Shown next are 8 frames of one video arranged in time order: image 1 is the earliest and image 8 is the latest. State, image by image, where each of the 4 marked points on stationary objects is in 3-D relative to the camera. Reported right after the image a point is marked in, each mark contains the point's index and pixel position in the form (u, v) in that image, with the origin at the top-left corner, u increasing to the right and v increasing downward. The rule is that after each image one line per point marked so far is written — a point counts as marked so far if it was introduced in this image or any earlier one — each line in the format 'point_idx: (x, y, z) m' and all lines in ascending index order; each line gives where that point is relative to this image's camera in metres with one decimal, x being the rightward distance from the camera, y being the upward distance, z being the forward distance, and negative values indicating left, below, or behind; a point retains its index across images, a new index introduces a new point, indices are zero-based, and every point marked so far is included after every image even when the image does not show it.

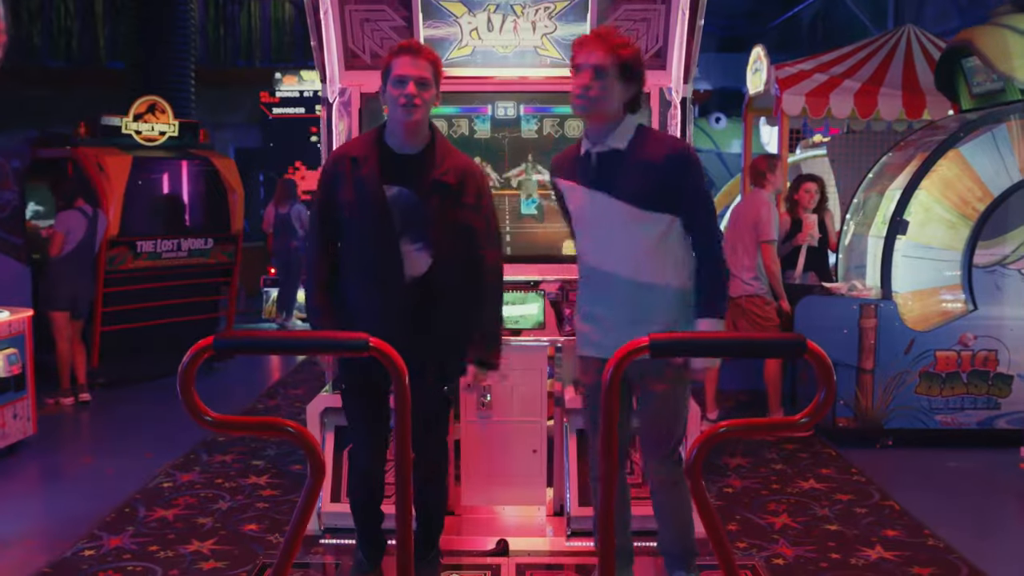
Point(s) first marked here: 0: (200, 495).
0: (-1.2, -0.8, +4.2) m
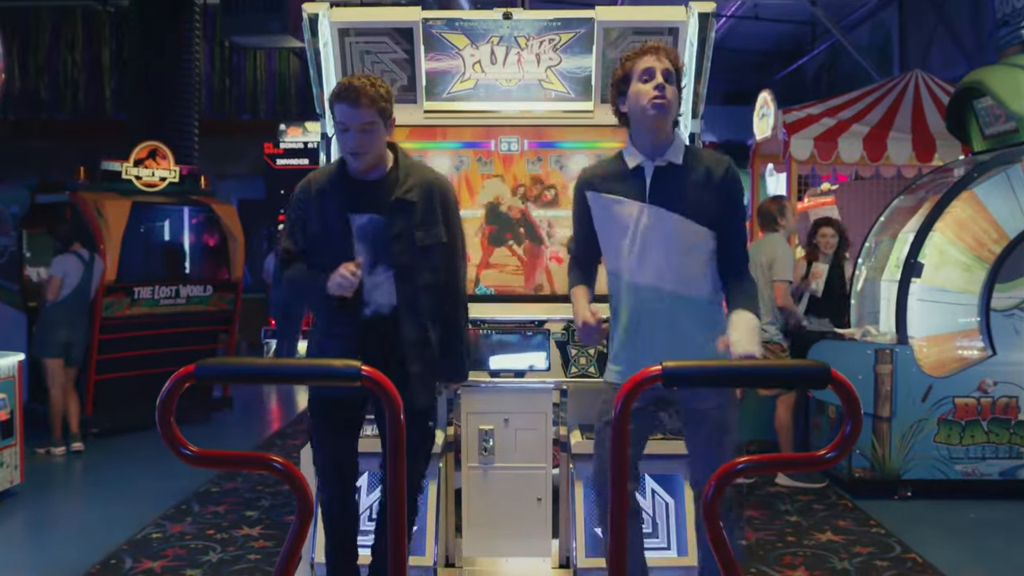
0: (-1.2, -1.0, +4.1) m
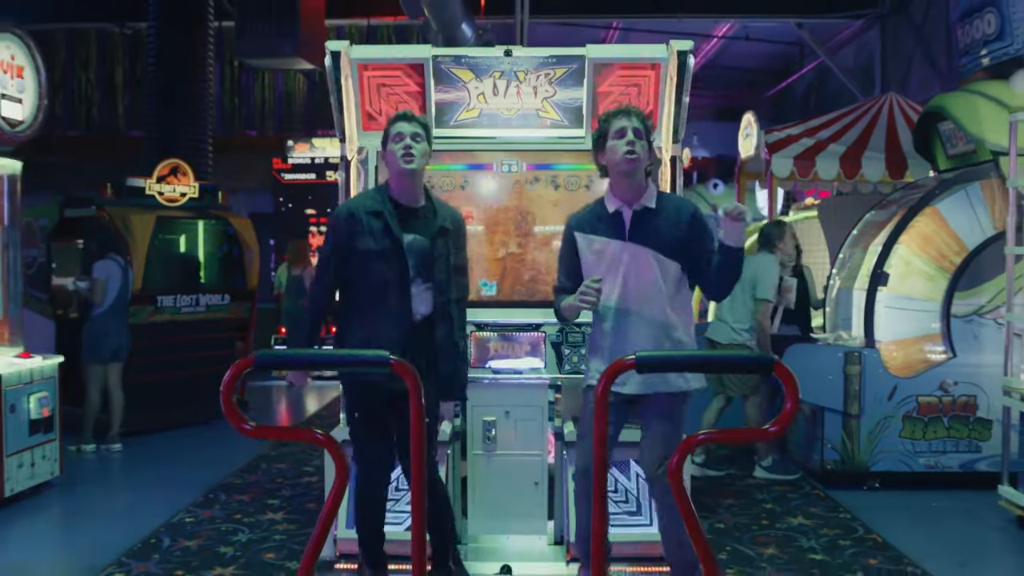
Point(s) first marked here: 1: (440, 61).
0: (-1.2, -1.0, +4.5) m
1: (-0.3, +0.8, +3.8) m
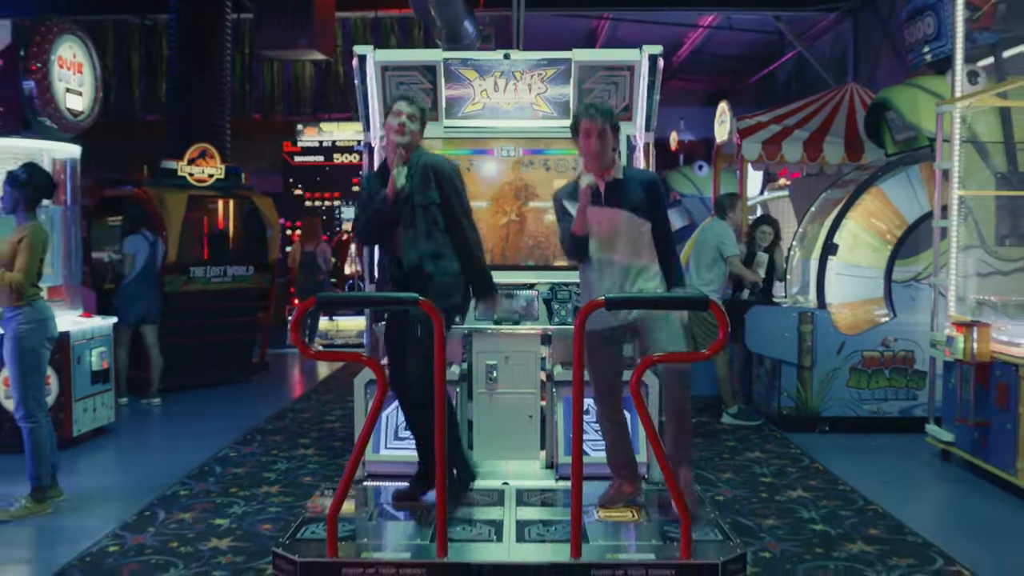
0: (-1.2, -0.8, +5.2) m
1: (-0.3, +1.0, +4.4) m
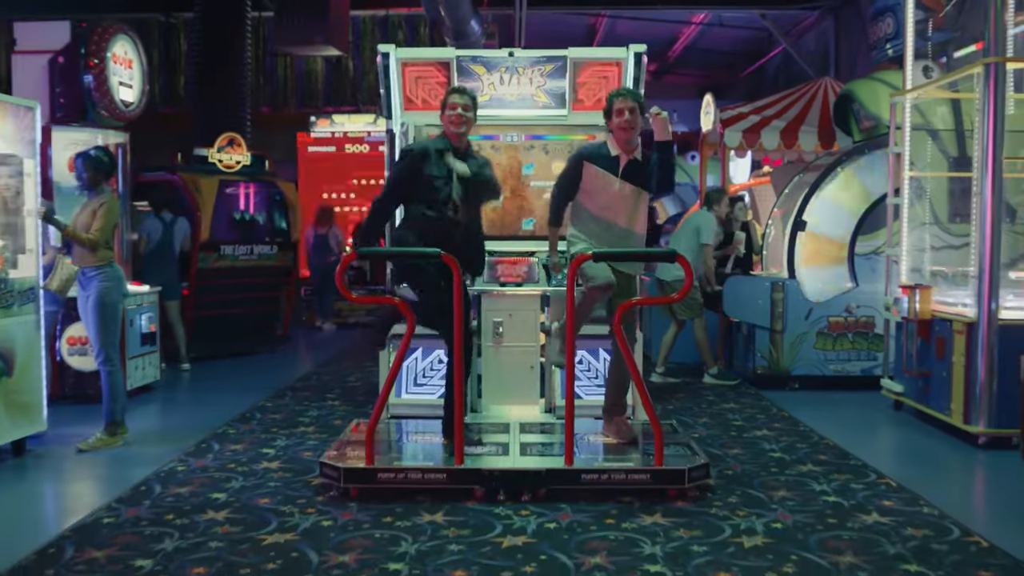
0: (-1.2, -0.7, +5.8) m
1: (-0.2, +1.1, +5.1) m
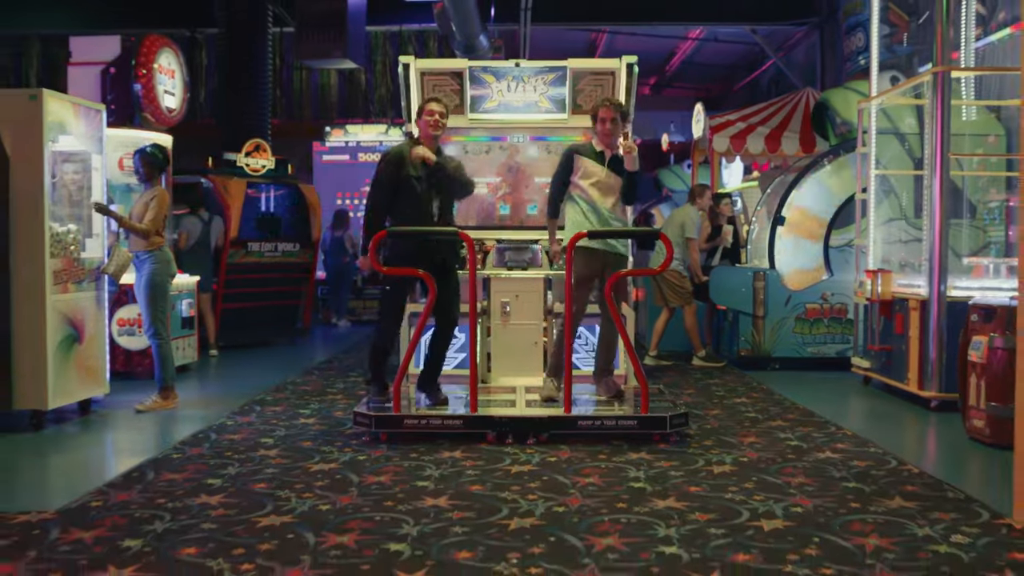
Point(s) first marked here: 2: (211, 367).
0: (-1.2, -0.6, +6.5) m
1: (-0.2, +1.2, +5.7) m
2: (-2.1, -0.6, +7.2) m
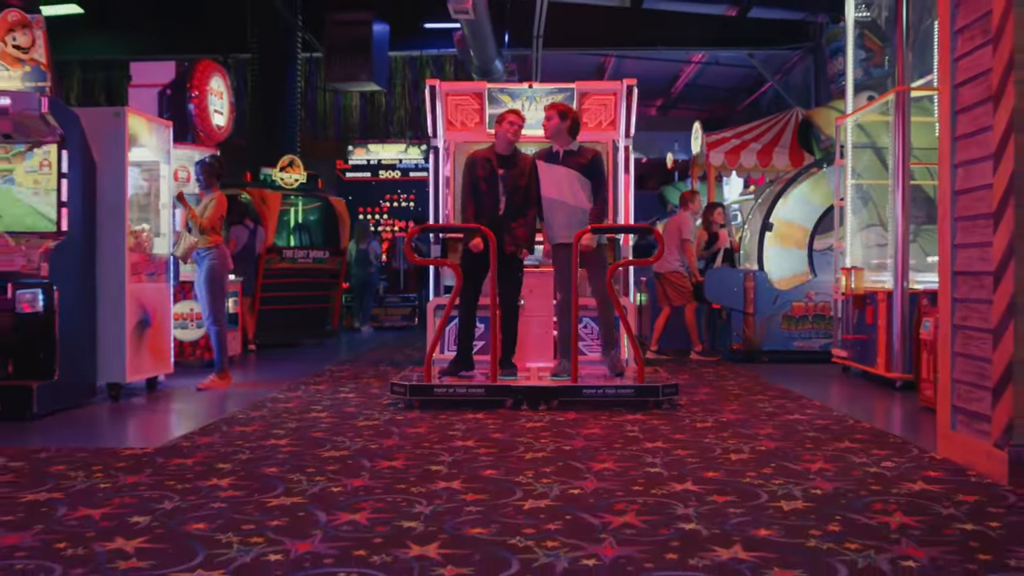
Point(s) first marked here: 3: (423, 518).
0: (-1.1, -0.6, +7.2) m
1: (-0.1, +1.2, +6.5) m
2: (-2.0, -0.6, +7.9) m
3: (-0.2, -0.6, +2.8) m
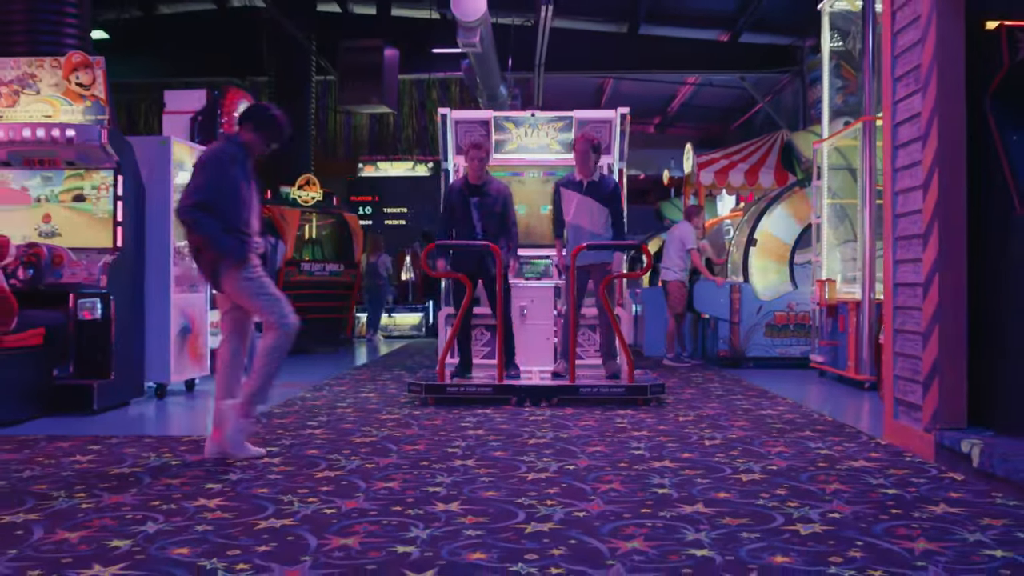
0: (-1.1, -0.7, +7.8) m
1: (-0.1, +1.2, +7.1) m
2: (-2.0, -0.7, +8.5) m
3: (-0.2, -0.6, +3.4) m
